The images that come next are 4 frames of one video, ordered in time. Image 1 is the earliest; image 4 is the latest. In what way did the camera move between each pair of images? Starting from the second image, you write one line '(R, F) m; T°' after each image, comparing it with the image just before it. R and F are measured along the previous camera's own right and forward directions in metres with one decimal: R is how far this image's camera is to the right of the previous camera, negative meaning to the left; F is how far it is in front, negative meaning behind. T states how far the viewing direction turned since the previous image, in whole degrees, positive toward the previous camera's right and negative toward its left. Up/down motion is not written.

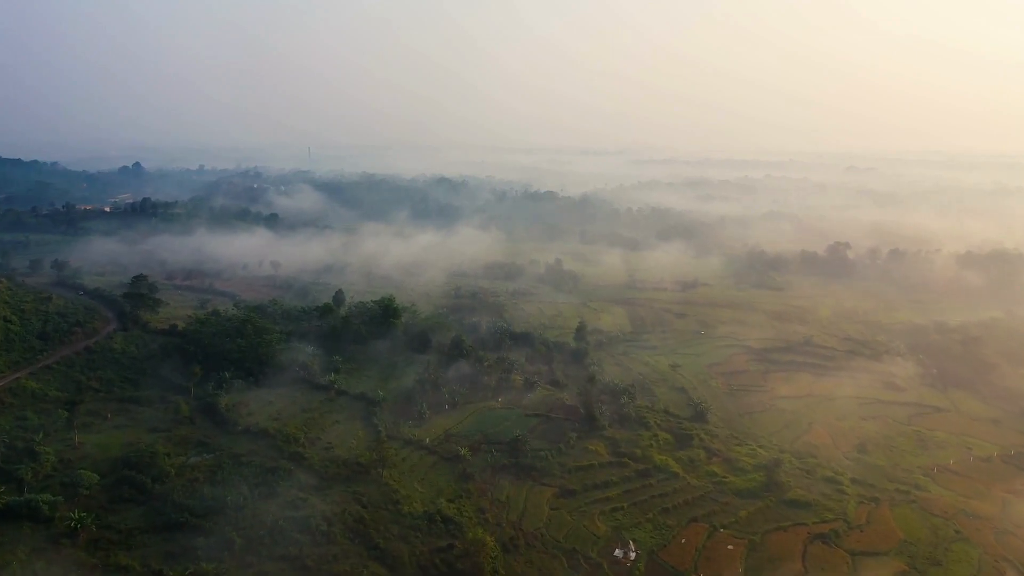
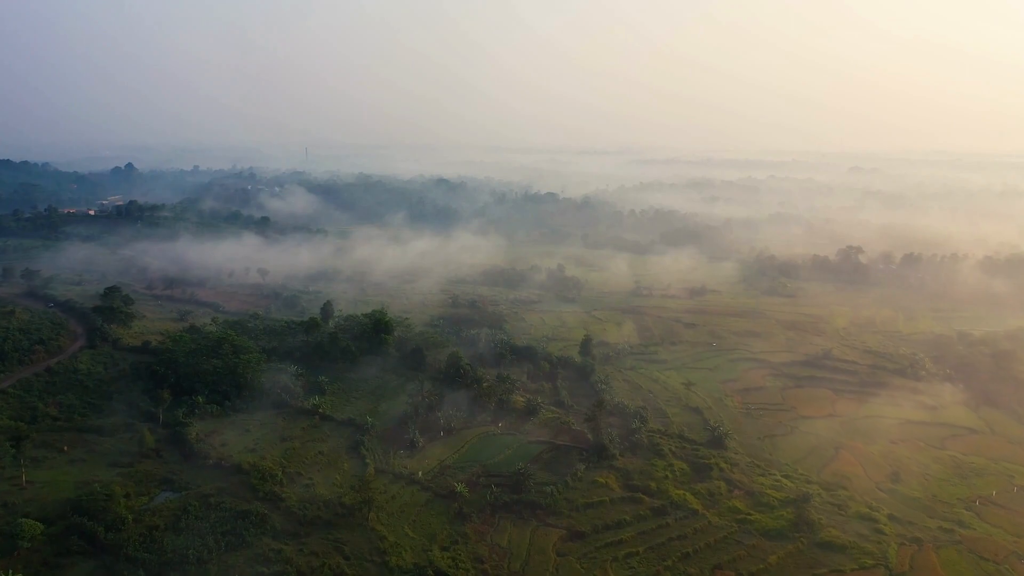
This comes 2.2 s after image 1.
(-0.1, +2.7) m; 0°
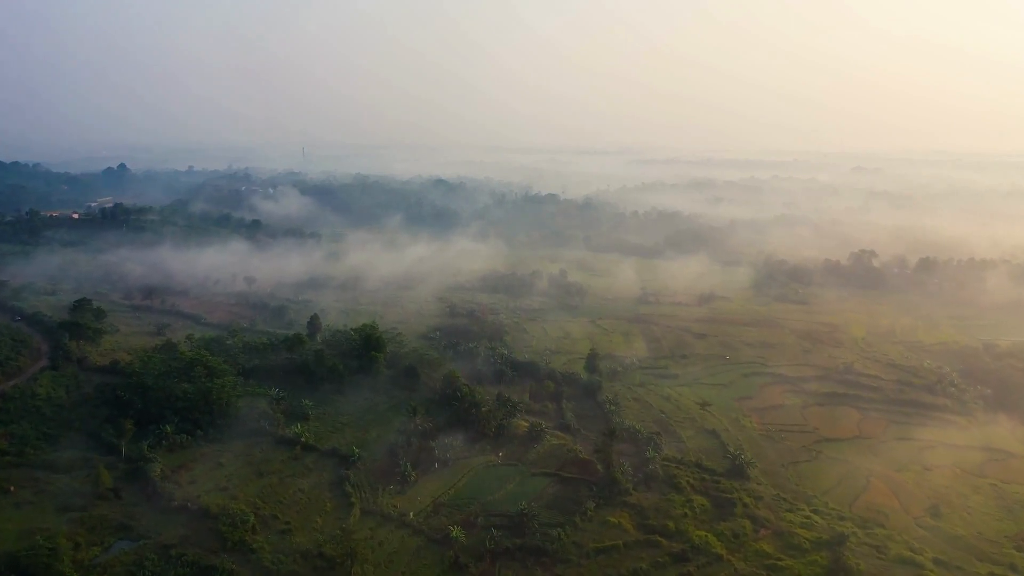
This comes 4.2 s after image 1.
(-0.1, +2.6) m; 0°
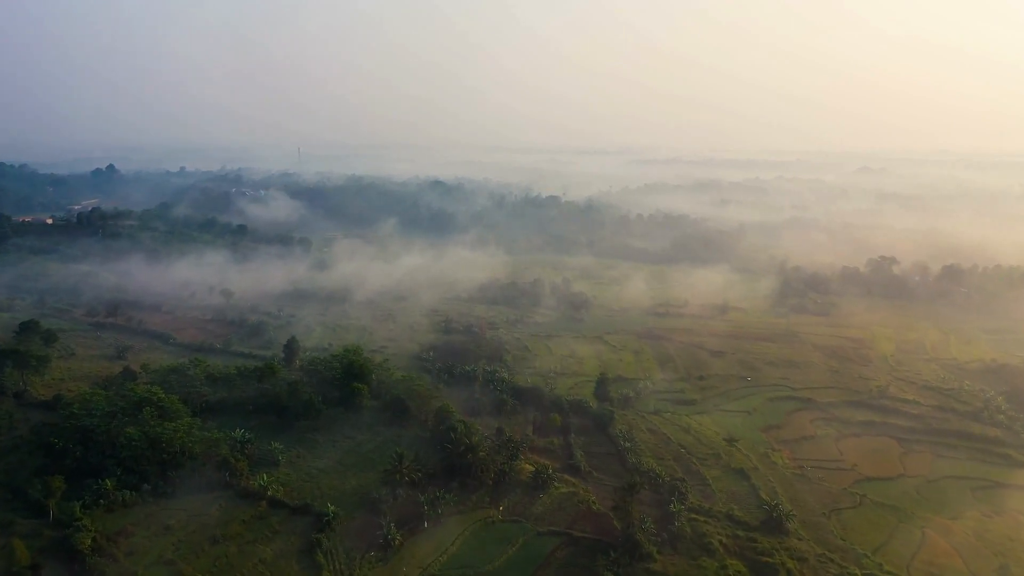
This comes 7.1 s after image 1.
(-0.1, +3.7) m; 0°
